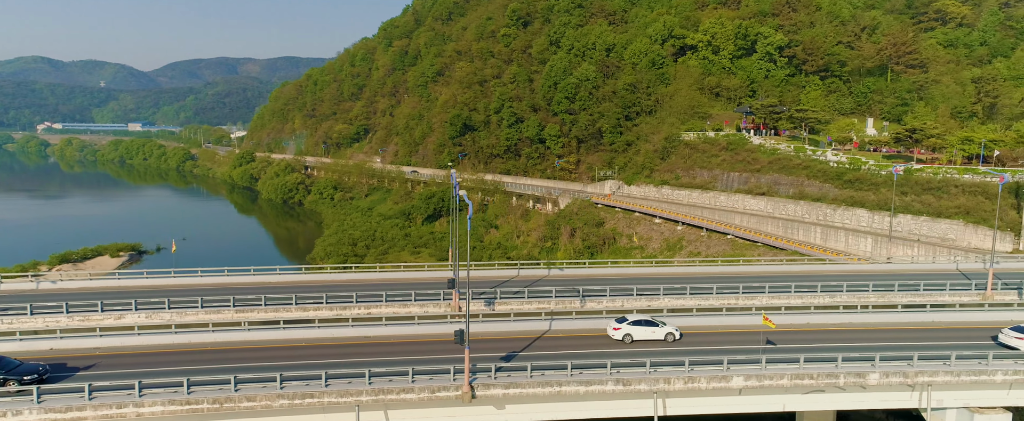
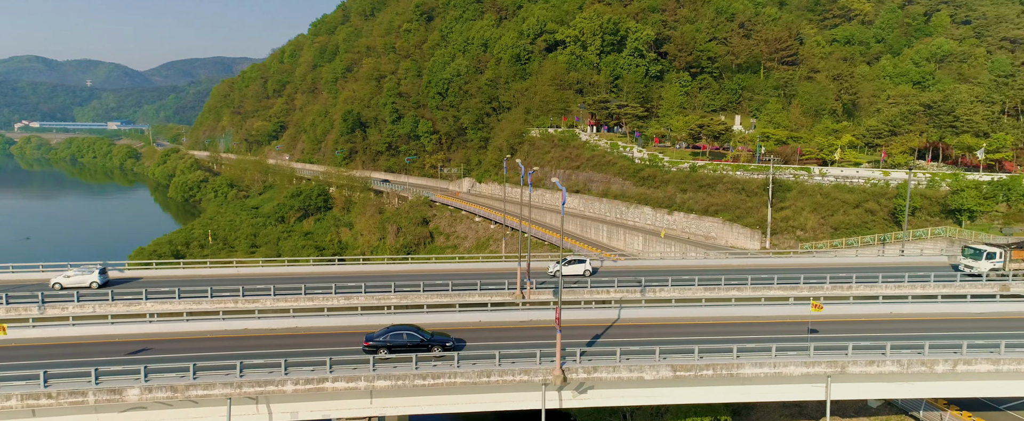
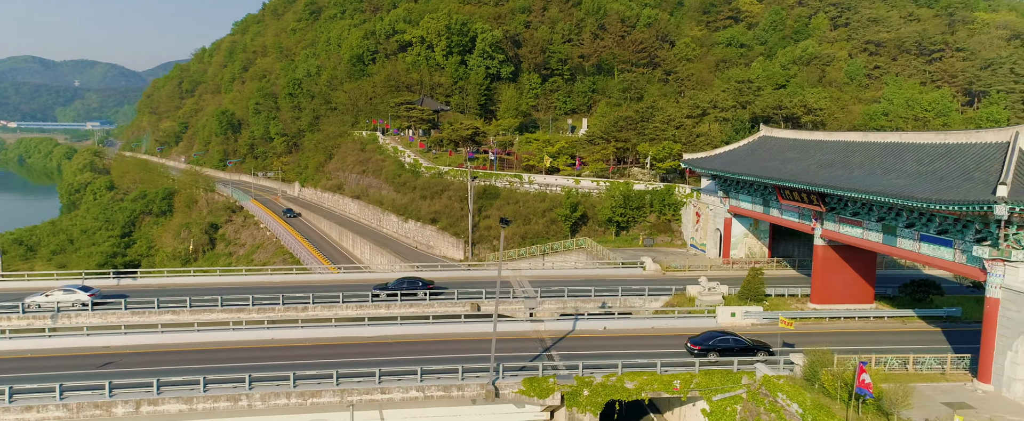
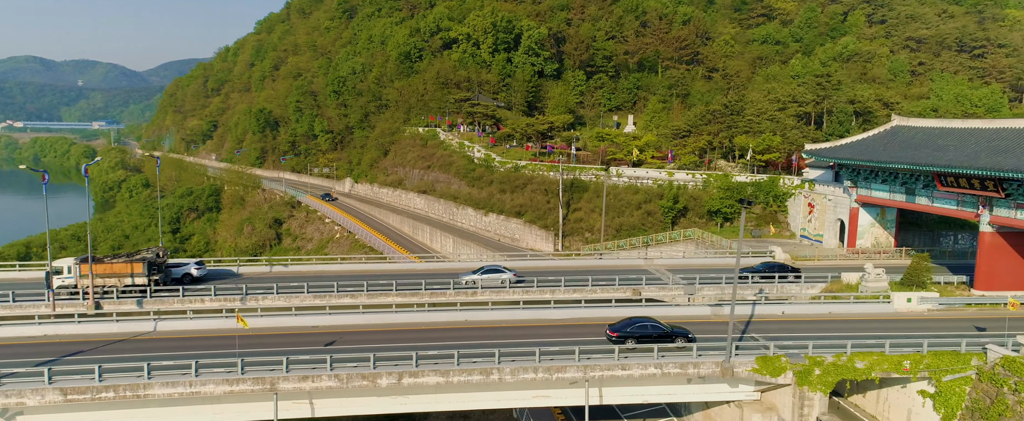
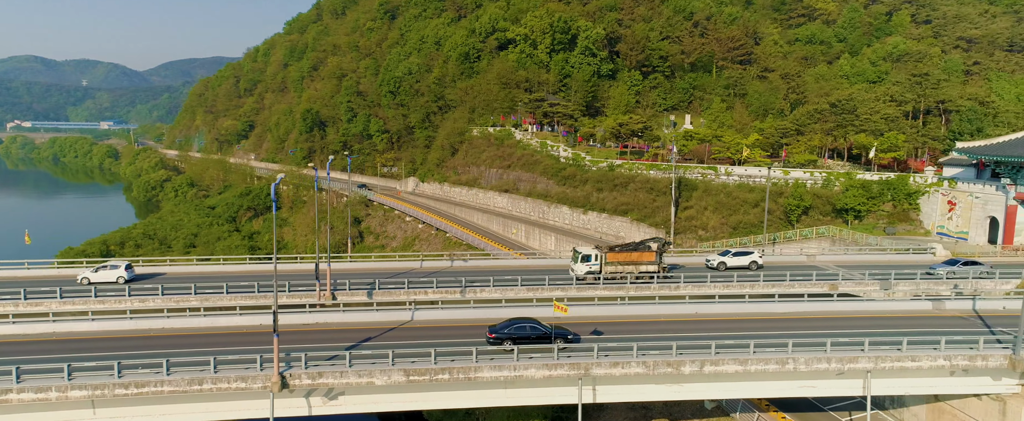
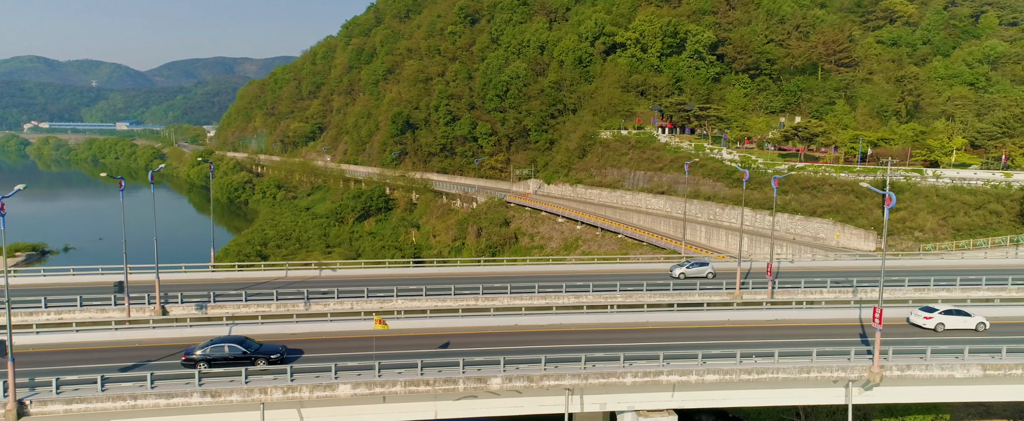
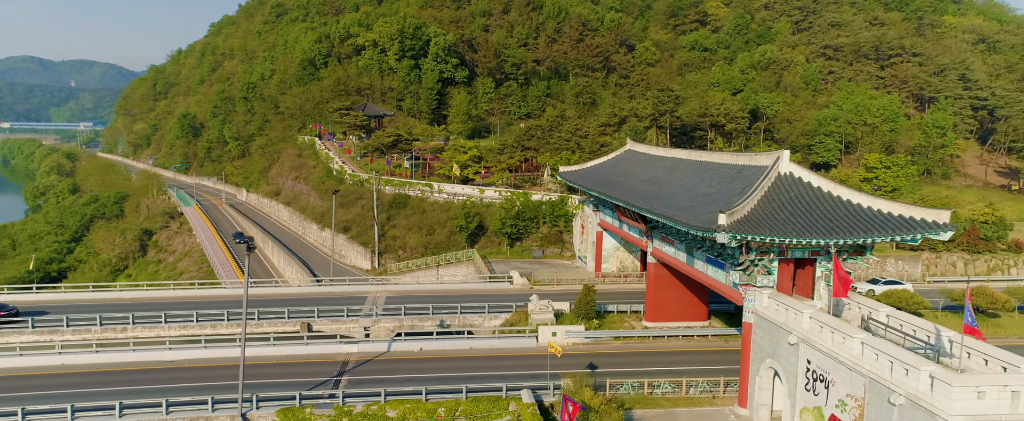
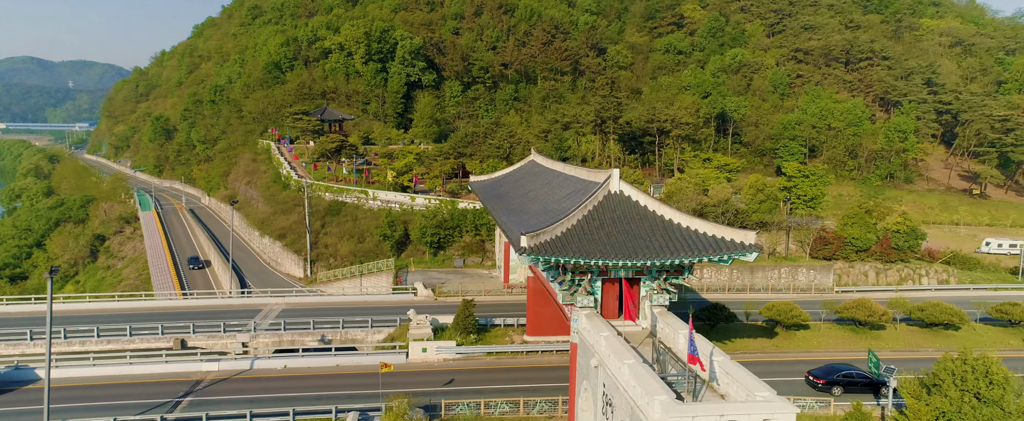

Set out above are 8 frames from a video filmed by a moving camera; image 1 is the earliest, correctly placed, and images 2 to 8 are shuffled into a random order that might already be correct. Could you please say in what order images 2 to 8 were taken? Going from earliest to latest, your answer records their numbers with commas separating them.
6, 2, 5, 4, 3, 7, 8
